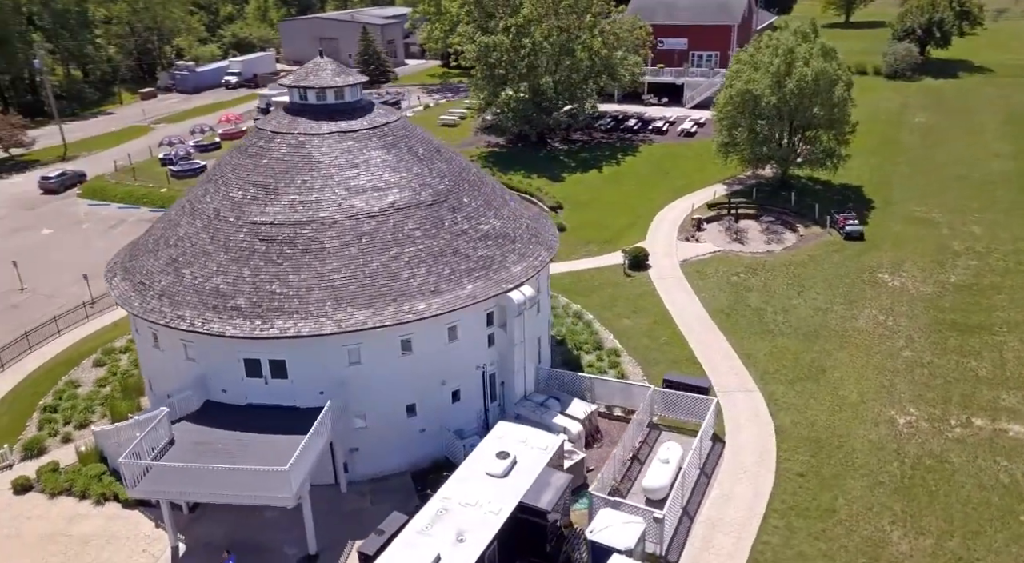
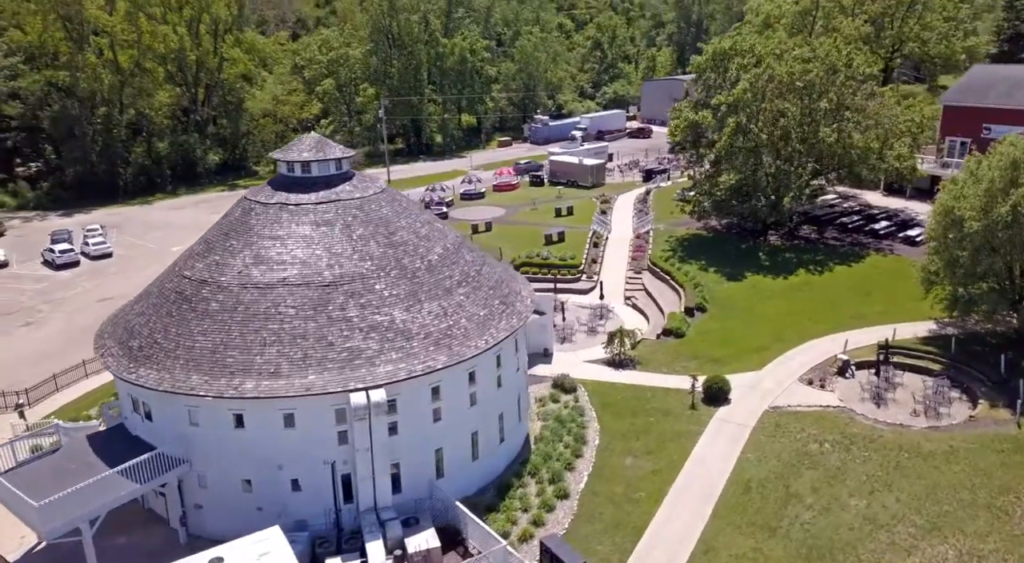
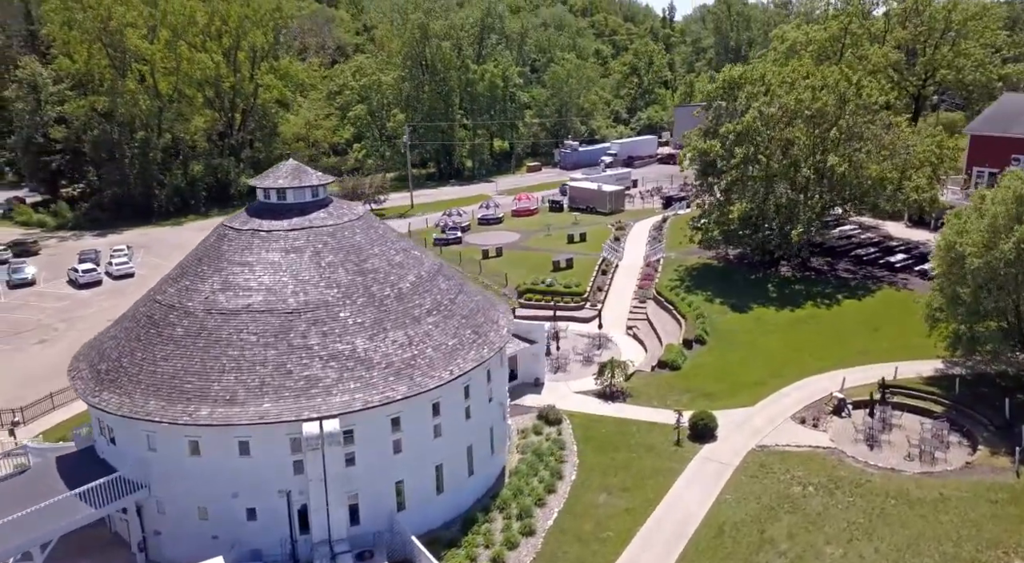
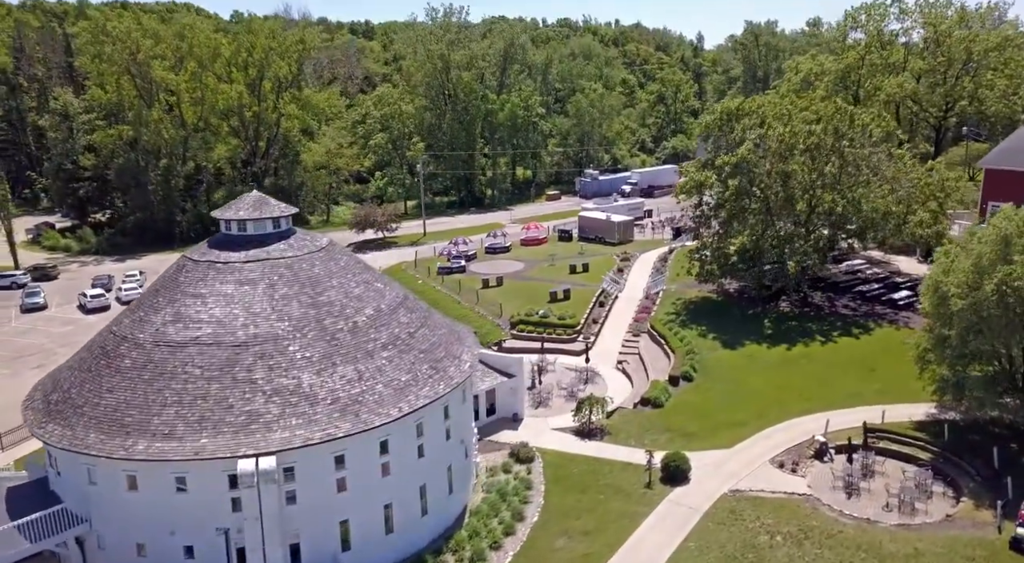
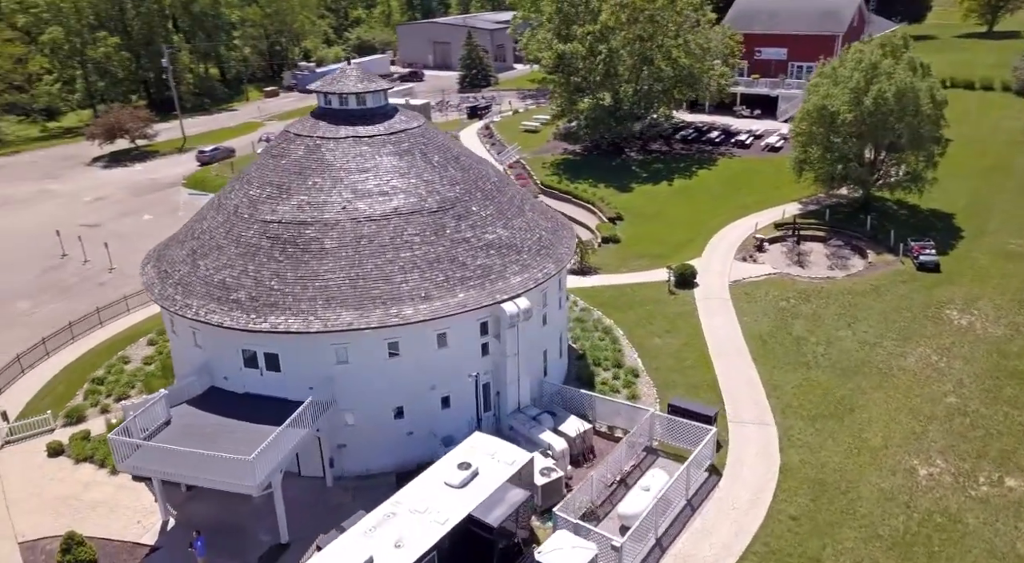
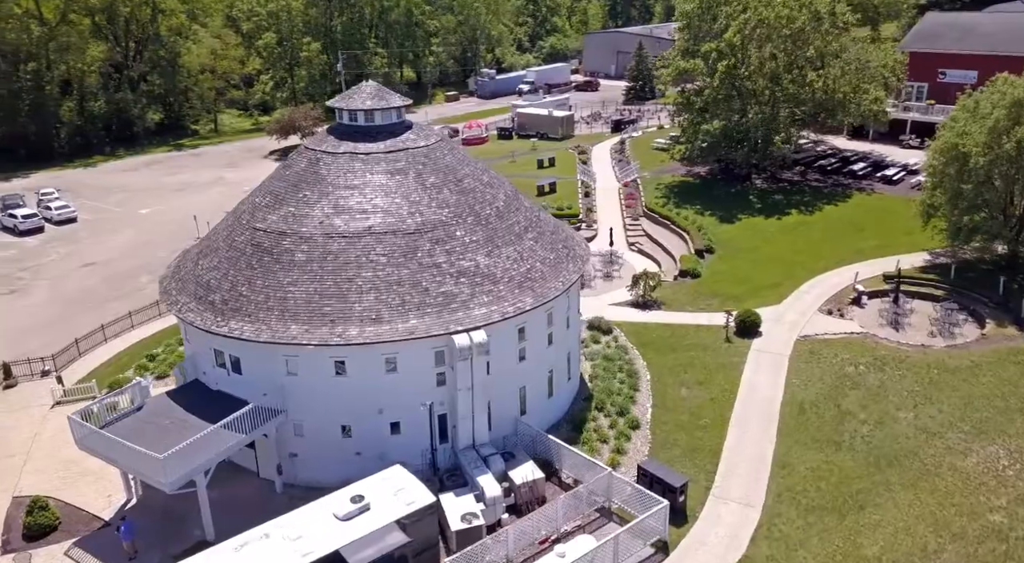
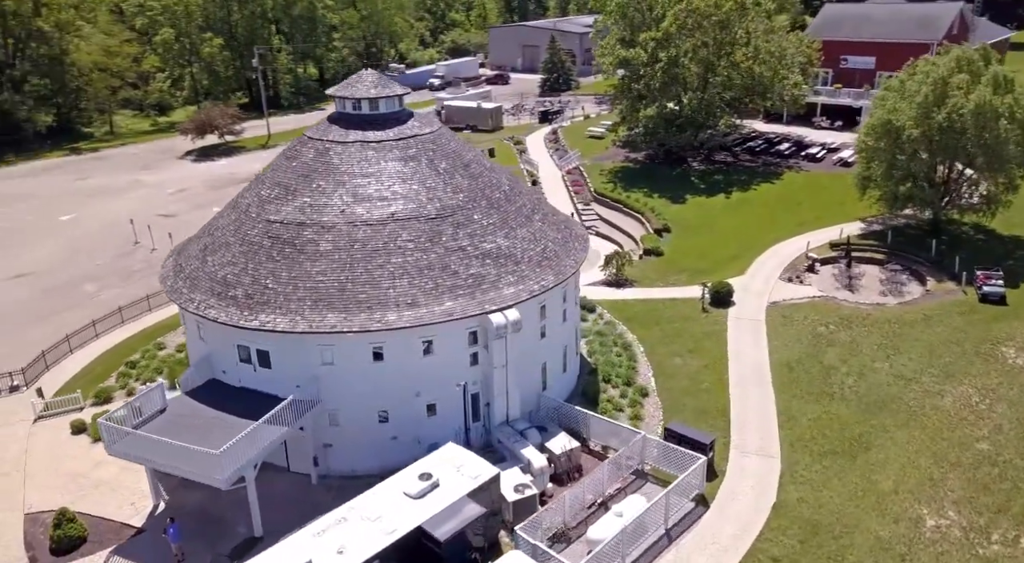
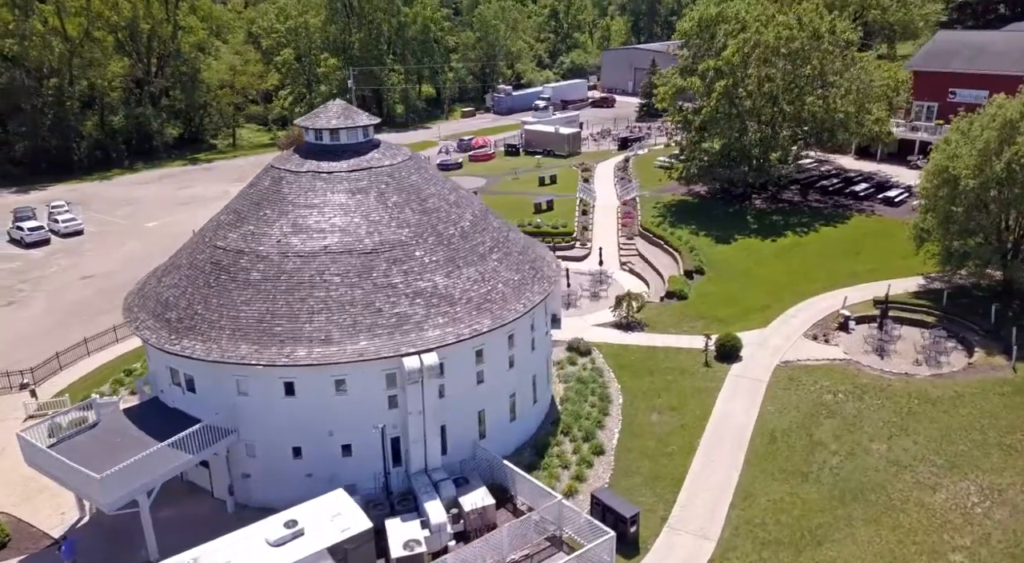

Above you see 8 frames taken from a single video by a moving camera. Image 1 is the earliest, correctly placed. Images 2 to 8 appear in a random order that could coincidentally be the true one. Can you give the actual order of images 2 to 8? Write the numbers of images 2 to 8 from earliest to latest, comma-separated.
5, 7, 6, 8, 2, 3, 4
